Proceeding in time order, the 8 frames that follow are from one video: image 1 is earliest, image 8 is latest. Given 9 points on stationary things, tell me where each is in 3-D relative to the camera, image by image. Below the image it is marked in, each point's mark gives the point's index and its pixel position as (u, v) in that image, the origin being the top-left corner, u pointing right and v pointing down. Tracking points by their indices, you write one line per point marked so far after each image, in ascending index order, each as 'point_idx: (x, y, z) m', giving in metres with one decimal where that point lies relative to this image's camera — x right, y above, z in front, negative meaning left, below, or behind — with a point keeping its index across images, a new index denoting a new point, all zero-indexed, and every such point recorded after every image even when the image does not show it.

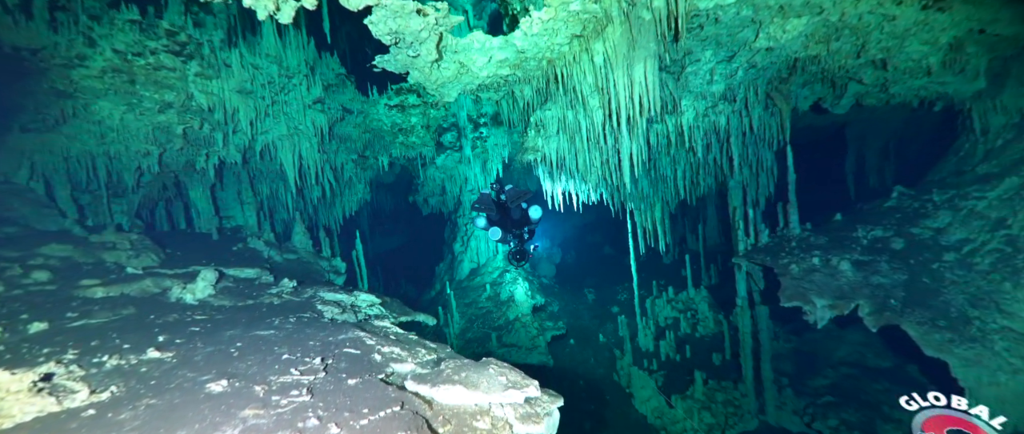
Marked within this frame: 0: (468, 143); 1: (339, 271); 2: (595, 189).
0: (-1.6, +2.7, +13.9) m
1: (-4.0, -1.3, +8.8) m
2: (+1.9, +0.6, +8.9) m
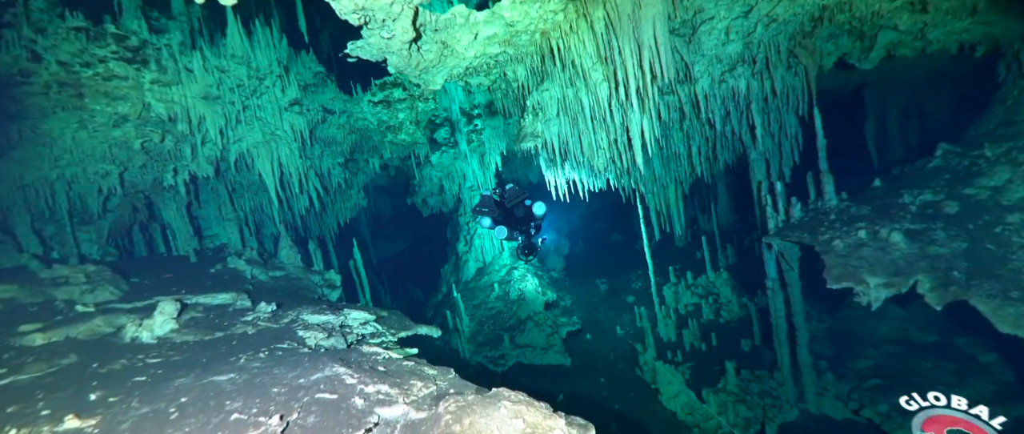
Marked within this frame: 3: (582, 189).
0: (-1.7, +2.7, +13.1) m
1: (-3.8, -1.5, +8.1) m
2: (+1.9, +0.9, +8.1) m
3: (+2.0, +0.8, +10.8) m
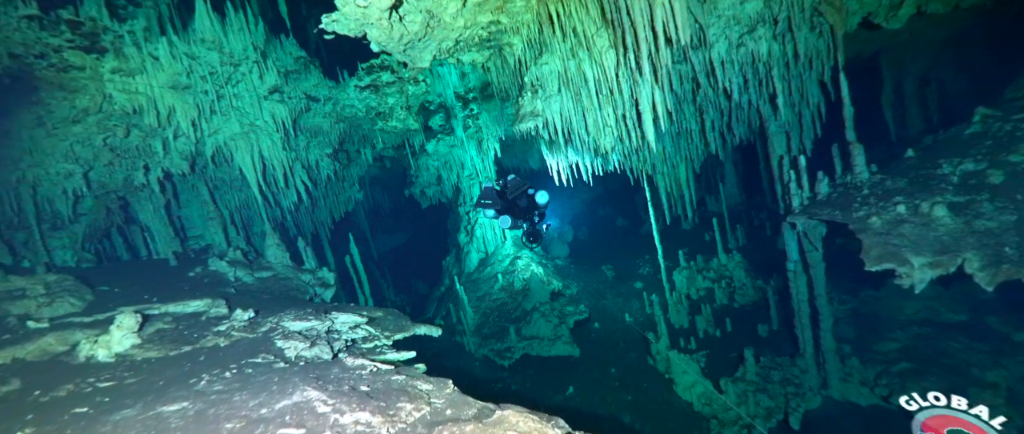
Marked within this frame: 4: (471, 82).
0: (-1.7, +3.1, +12.5) m
1: (-3.7, -1.4, +7.7) m
2: (+1.9, +1.2, +7.5) m
3: (+2.0, +1.2, +10.3) m
4: (-1.2, +3.9, +11.0) m
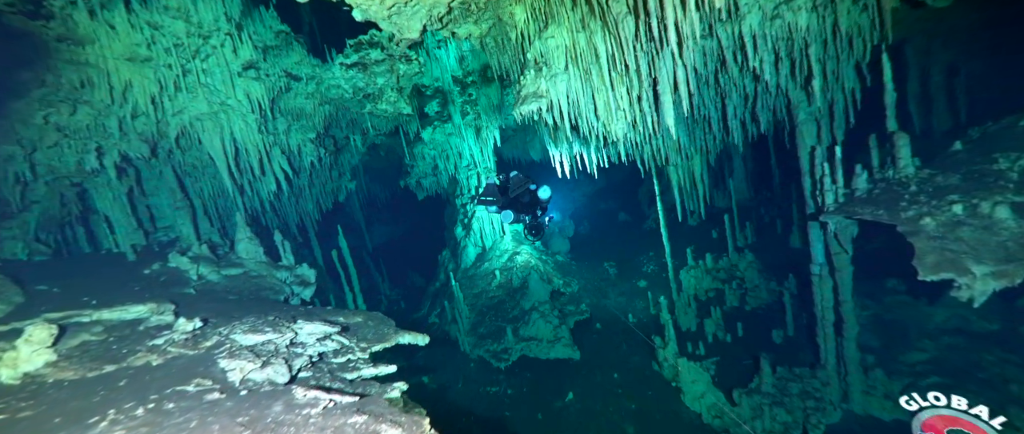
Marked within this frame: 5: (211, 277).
0: (-1.7, +3.3, +11.7) m
1: (-3.8, -1.2, +7.0) m
2: (+1.9, +1.3, +6.8) m
3: (+2.0, +1.3, +9.5) m
4: (-1.1, +4.1, +10.2) m
5: (-4.7, -0.9, +5.9) m
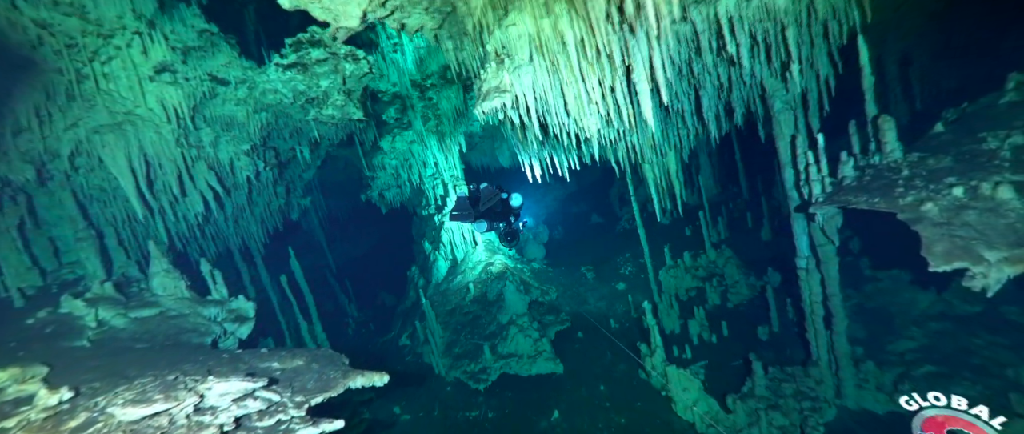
0: (-2.7, +2.9, +10.9) m
1: (-4.2, -1.6, +5.9) m
2: (+1.3, +1.2, +6.2) m
3: (+1.2, +1.2, +9.0) m
4: (-2.1, +3.8, +9.5) m
5: (-5.1, -1.3, +4.9) m
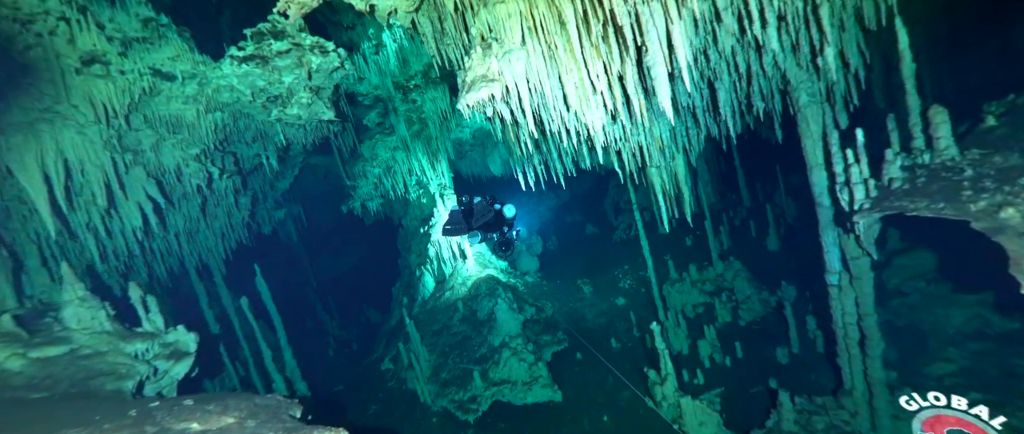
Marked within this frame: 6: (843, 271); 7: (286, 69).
0: (-3.0, +2.6, +10.0) m
1: (-4.3, -1.8, +4.9) m
2: (+1.2, +1.0, +5.4) m
3: (+1.0, +1.0, +8.1) m
4: (-2.3, +3.5, +8.7) m
5: (-5.2, -1.5, +3.9) m
6: (+5.2, -0.8, +6.0) m
7: (-3.7, +2.4, +6.2) m
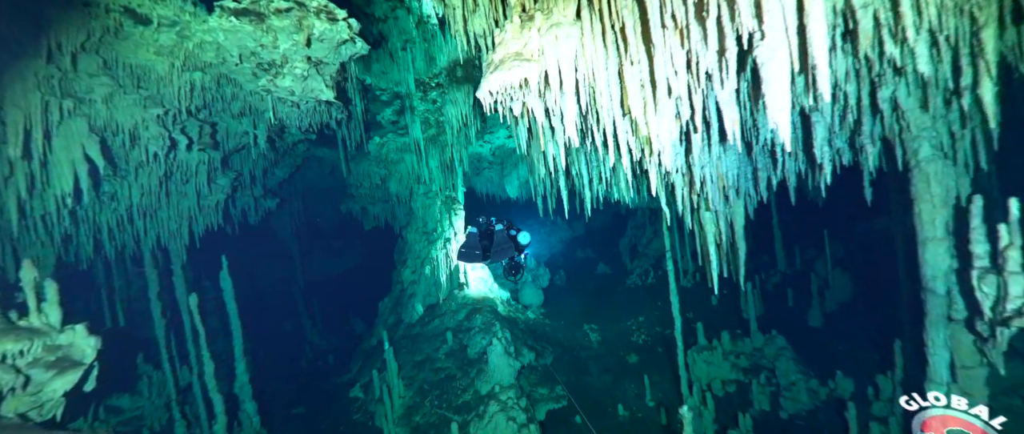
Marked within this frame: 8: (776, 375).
0: (-2.3, +2.3, +9.0) m
1: (-4.4, -1.4, +3.7) m
2: (+1.5, +0.5, +4.1) m
3: (+1.4, +0.3, +6.9) m
4: (-1.6, +3.2, +7.7) m
5: (-5.2, -1.0, +2.6) m
6: (+5.2, -2.0, +4.5) m
7: (-3.1, +2.5, +5.2) m
8: (+5.6, -3.4, +8.1) m
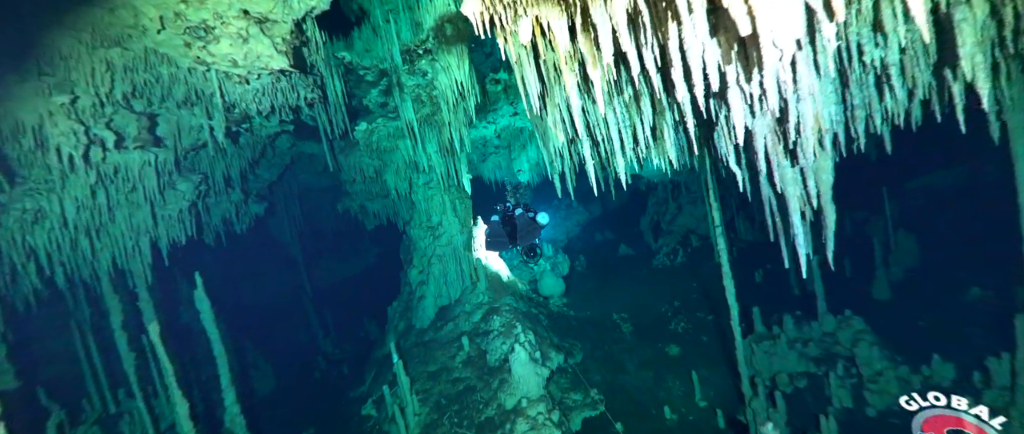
0: (-2.2, +2.5, +7.8) m
1: (-4.1, -1.6, +2.6) m
2: (+1.6, +0.8, +2.8) m
3: (+1.6, +0.7, +5.6) m
4: (-1.6, +3.4, +6.4) m
5: (-5.0, -1.3, +1.6) m
6: (+5.5, -1.4, +3.1) m
7: (-3.2, +2.5, +4.0) m
8: (+6.1, -2.6, +6.8) m
